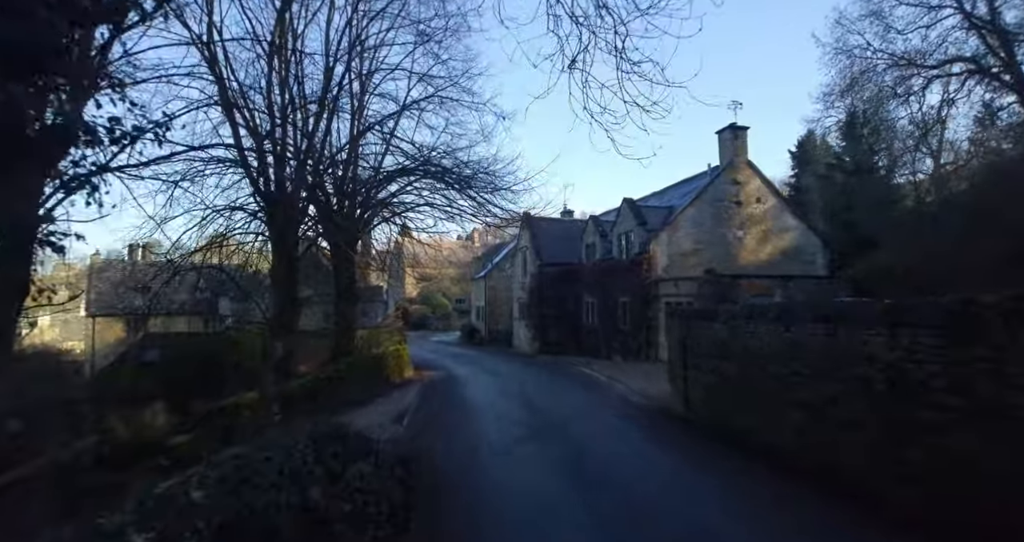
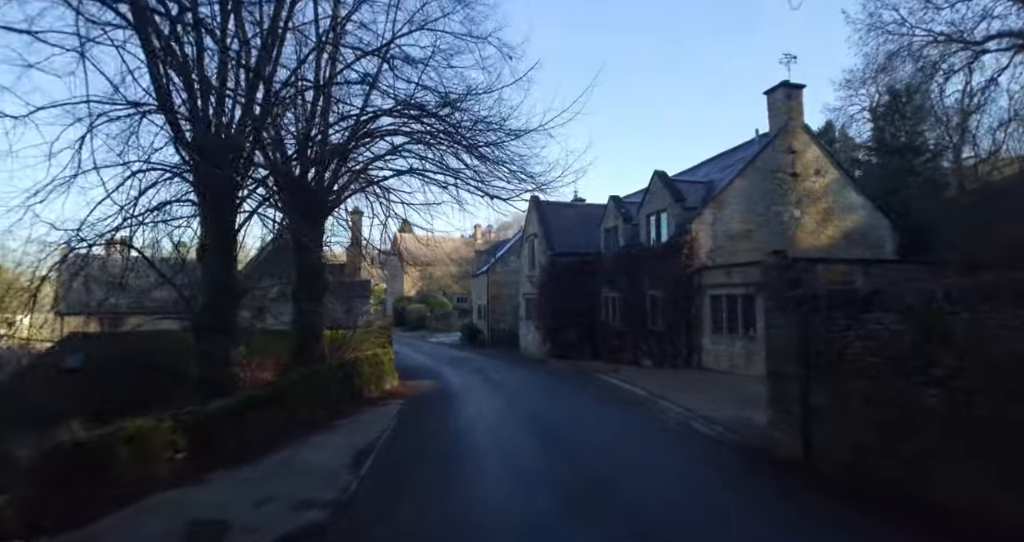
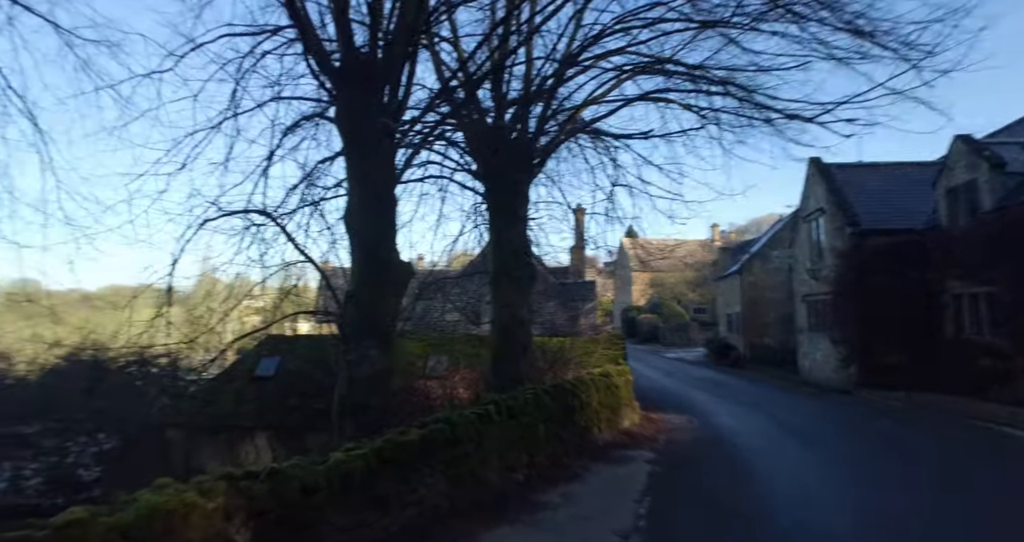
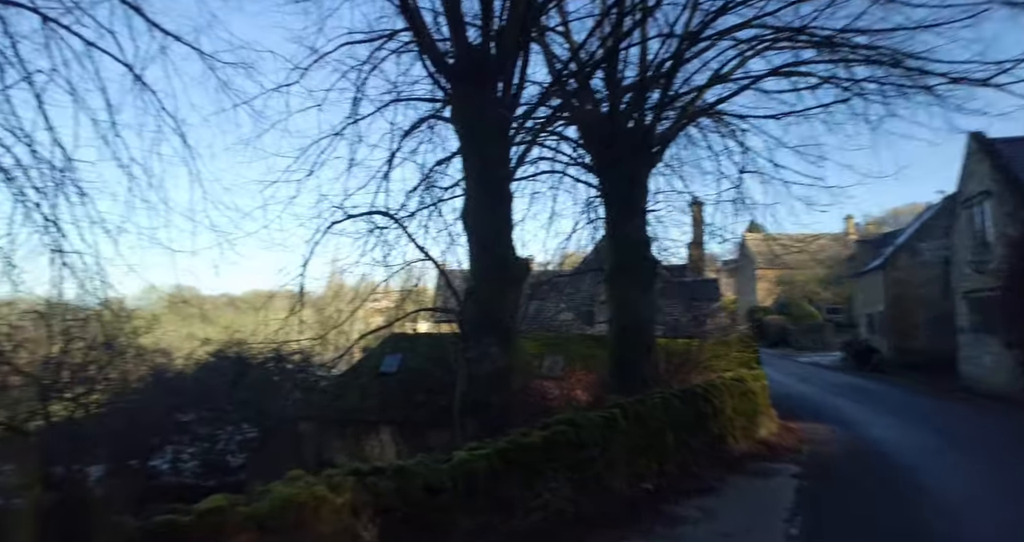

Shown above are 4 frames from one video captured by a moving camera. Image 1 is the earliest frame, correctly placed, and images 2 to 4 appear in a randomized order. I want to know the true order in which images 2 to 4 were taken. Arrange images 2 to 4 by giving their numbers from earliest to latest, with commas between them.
2, 3, 4
